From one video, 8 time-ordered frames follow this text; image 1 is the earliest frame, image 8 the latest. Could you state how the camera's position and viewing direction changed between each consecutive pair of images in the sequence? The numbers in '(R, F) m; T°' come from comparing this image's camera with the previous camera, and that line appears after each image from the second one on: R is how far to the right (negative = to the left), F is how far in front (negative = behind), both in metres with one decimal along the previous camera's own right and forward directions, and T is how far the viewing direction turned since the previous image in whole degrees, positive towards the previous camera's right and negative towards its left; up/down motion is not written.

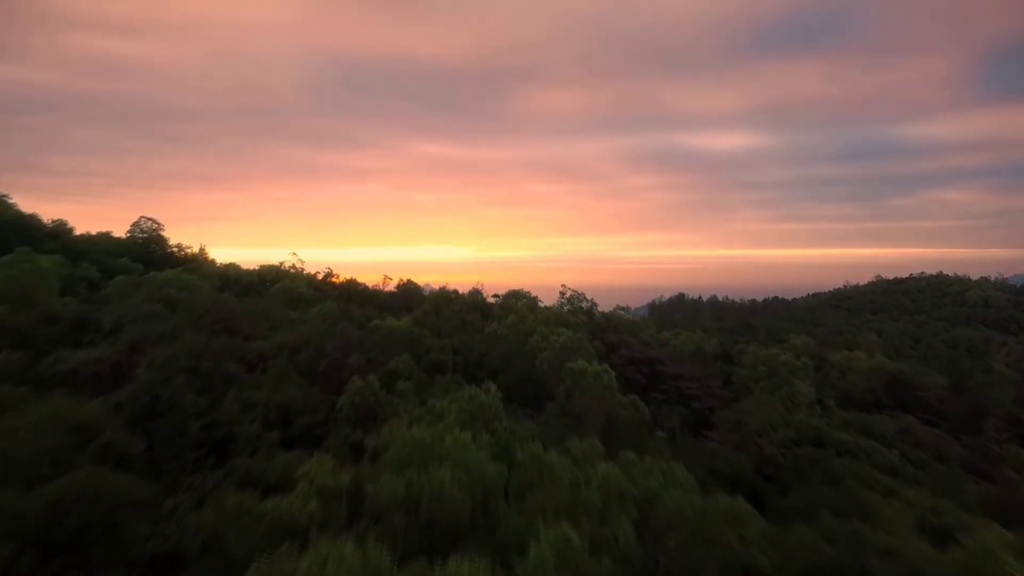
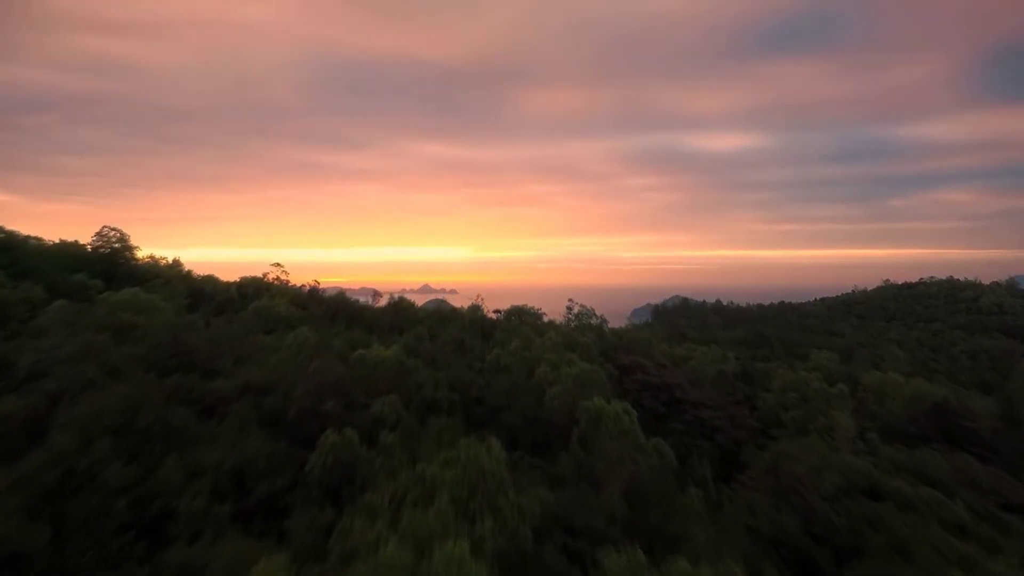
(-0.1, +1.2) m; 0°
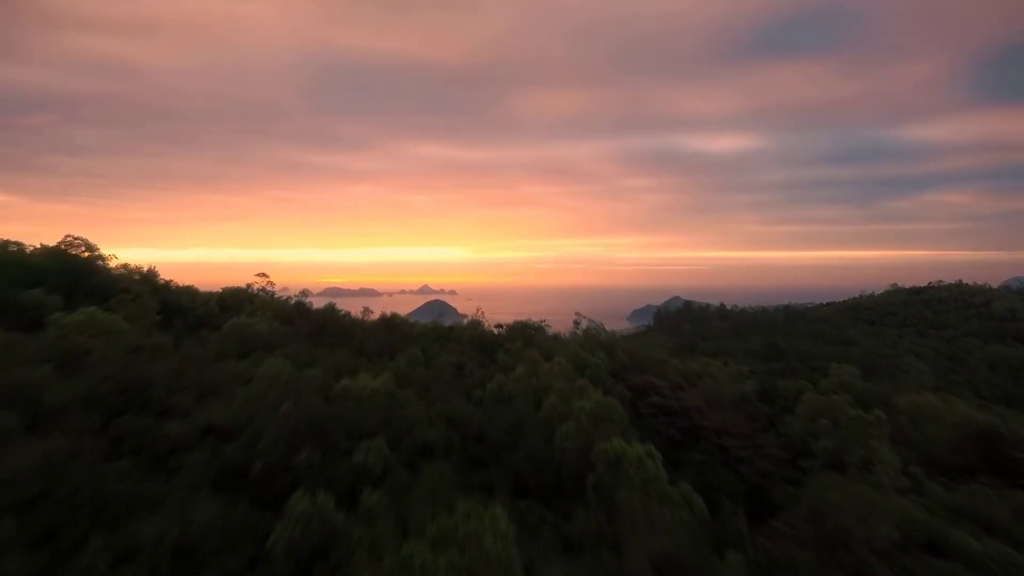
(-0.1, +1.0) m; 0°
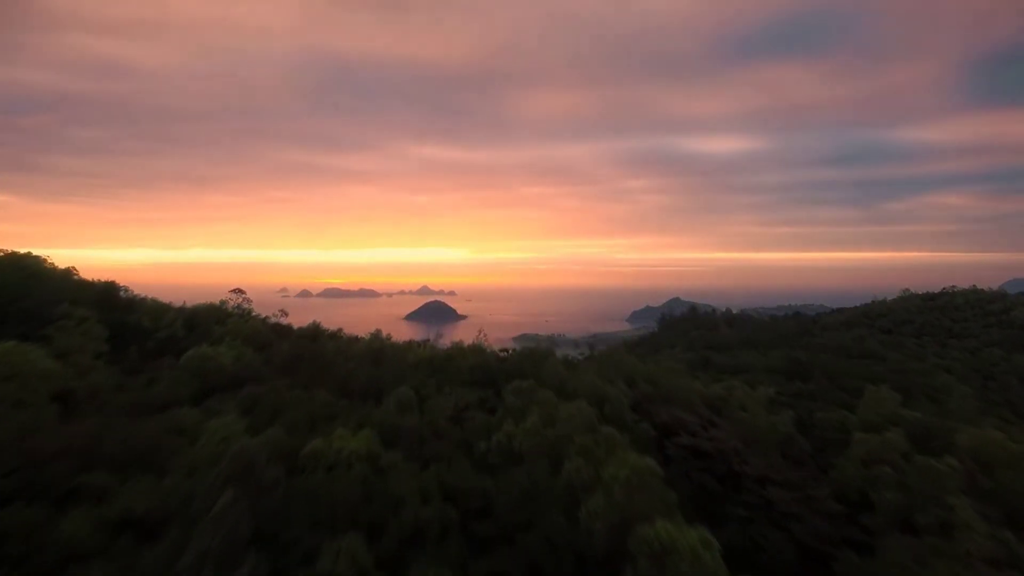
(-0.1, +1.4) m; 0°
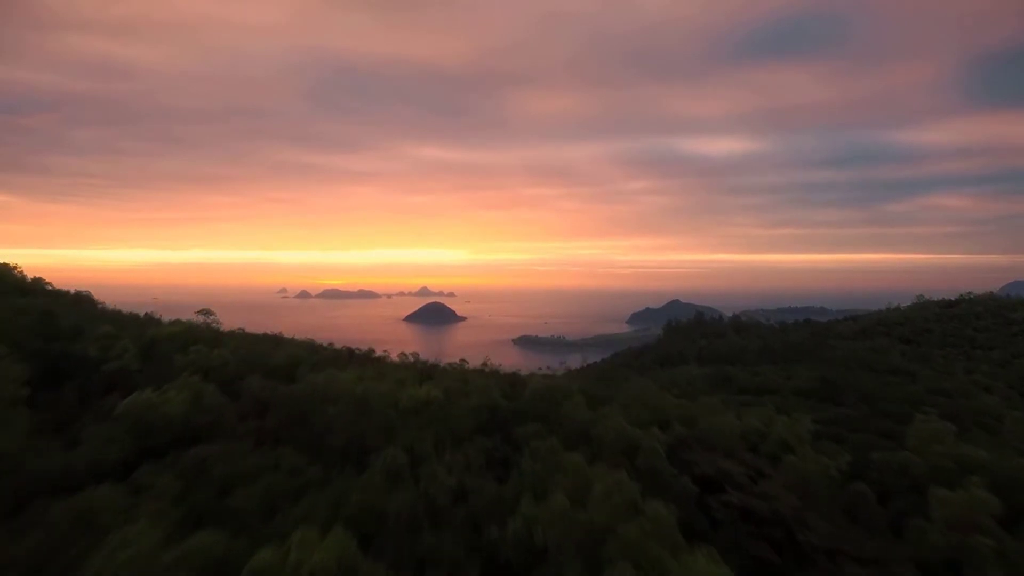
(-0.2, +1.5) m; 0°
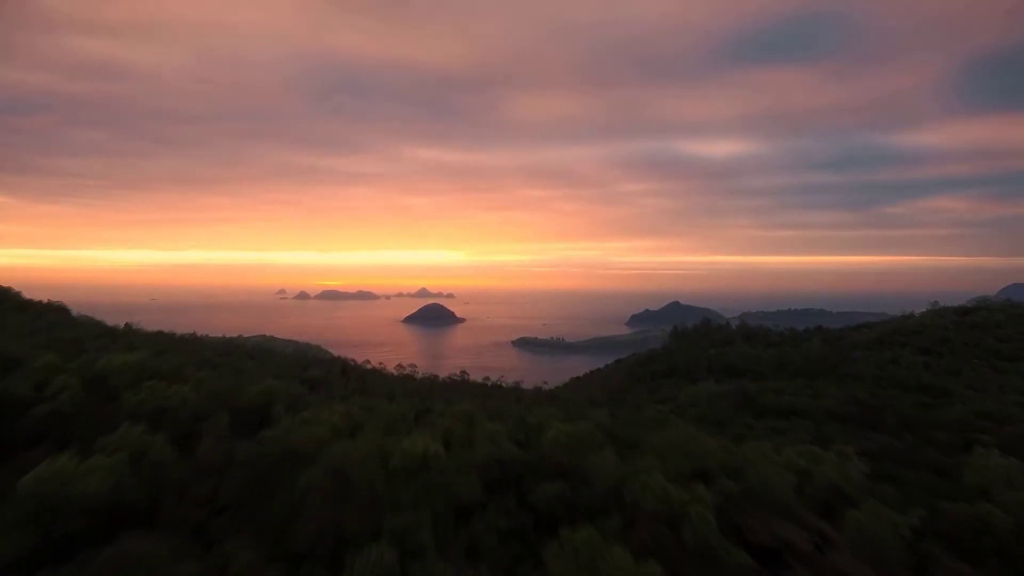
(-0.2, +1.4) m; 0°
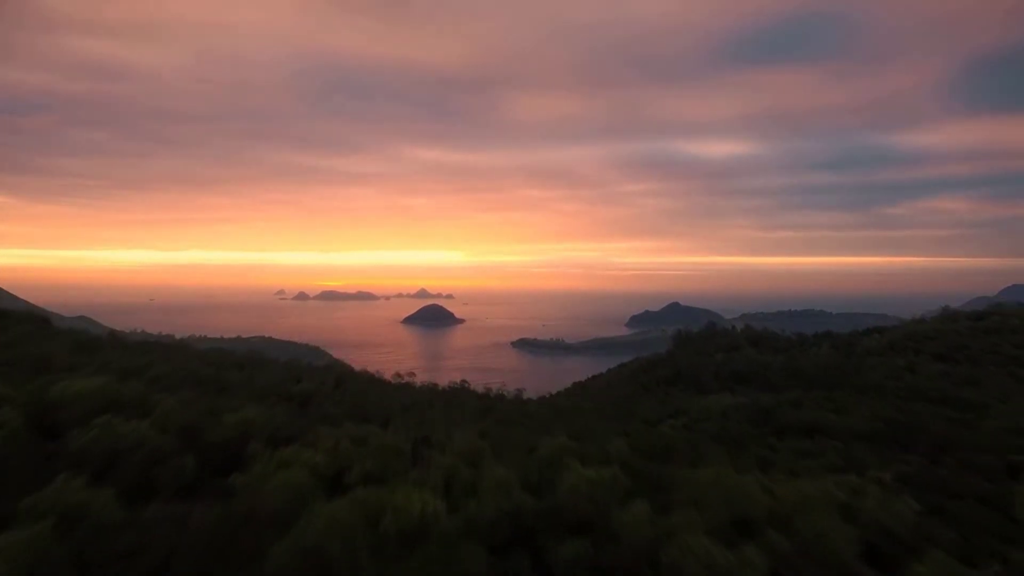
(-0.1, +1.0) m; 0°
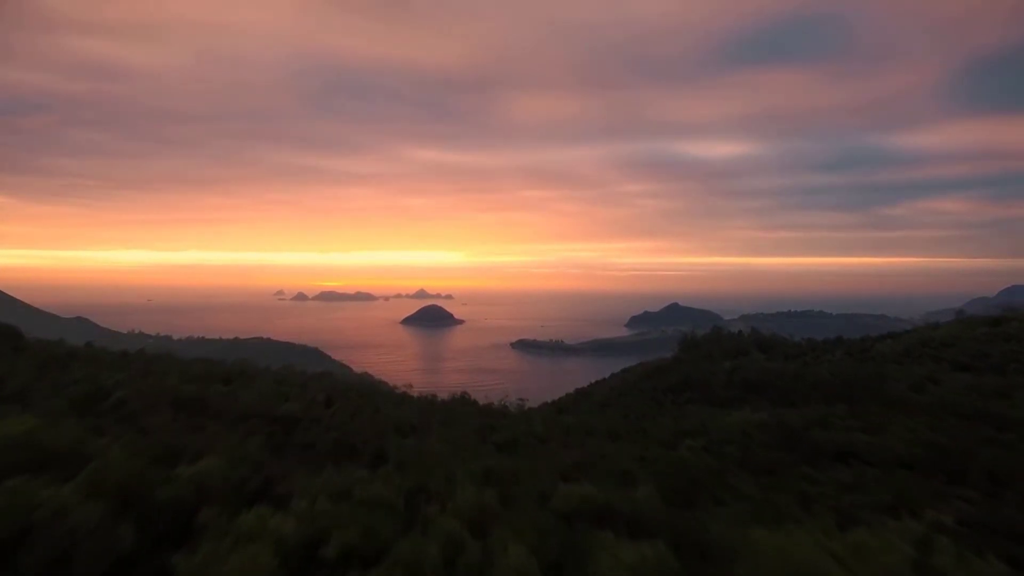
(-0.1, +1.3) m; 0°
